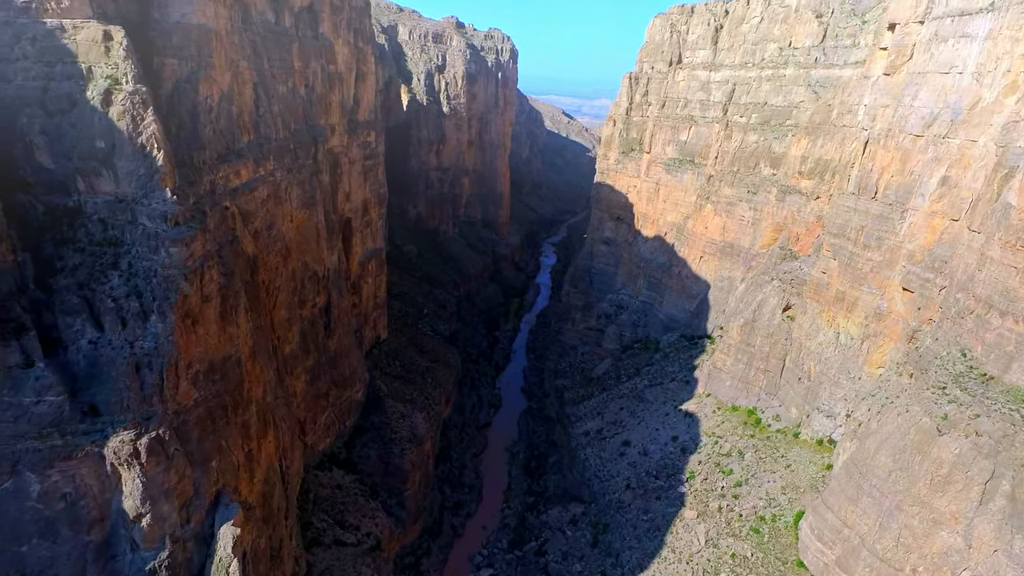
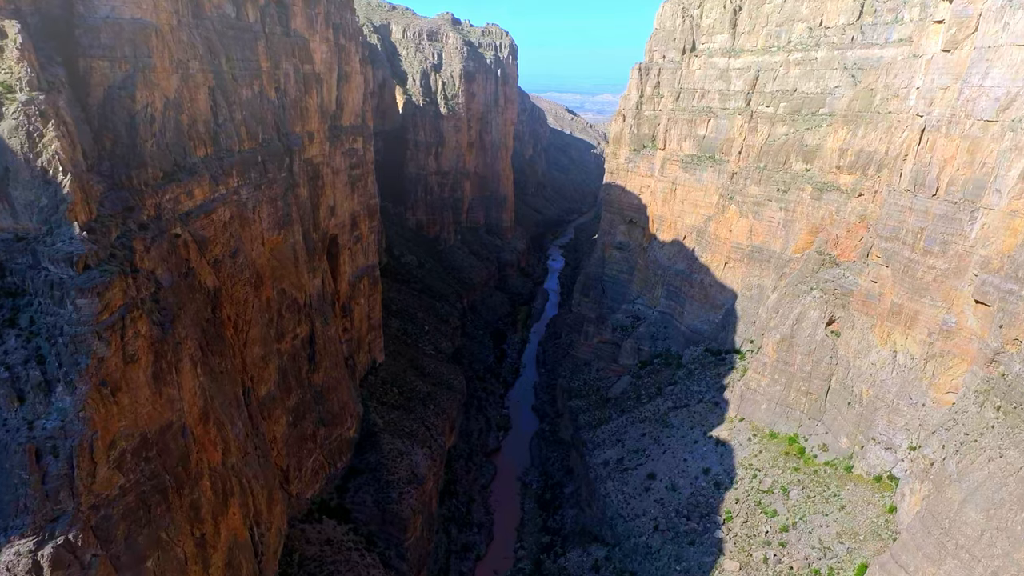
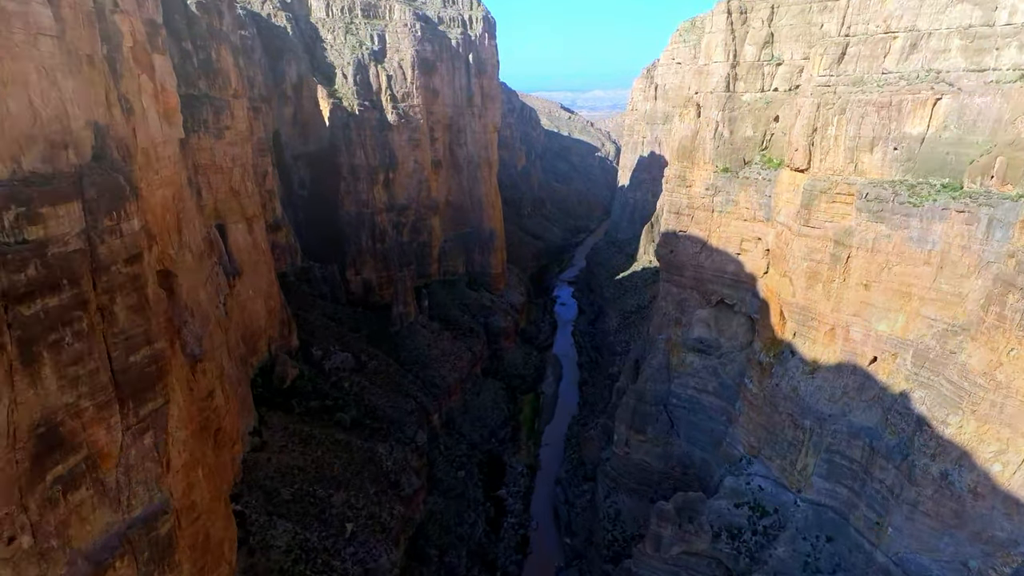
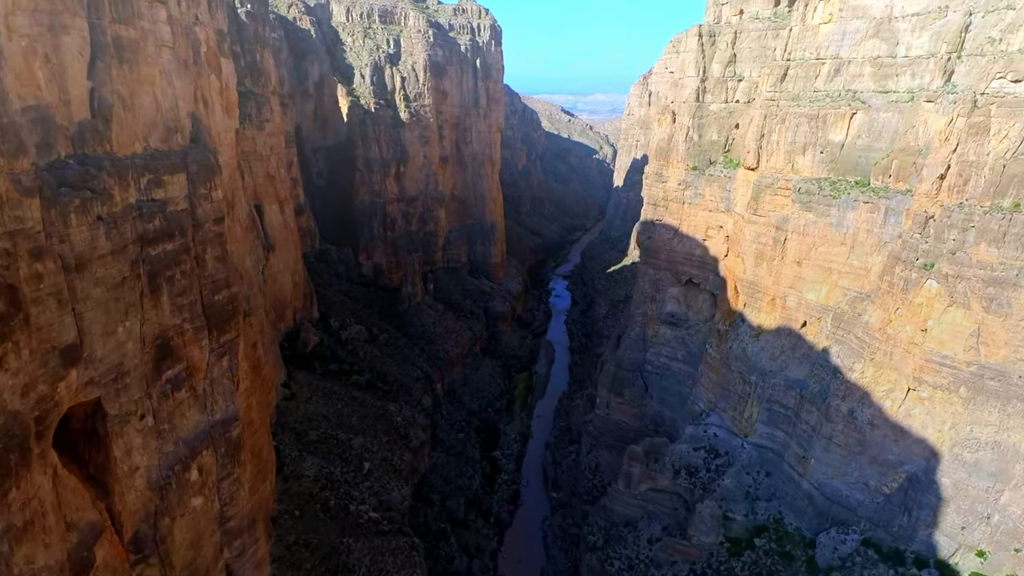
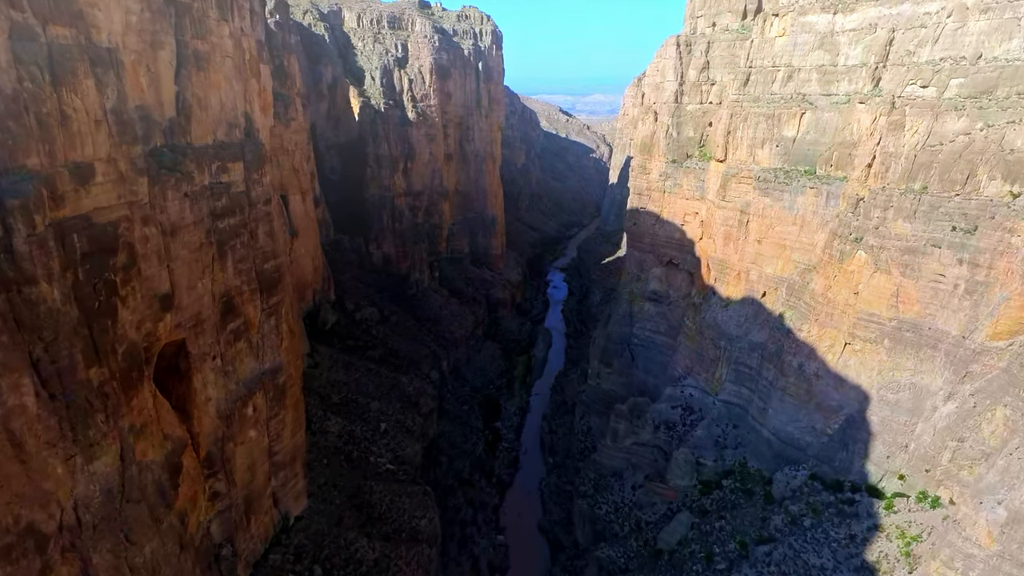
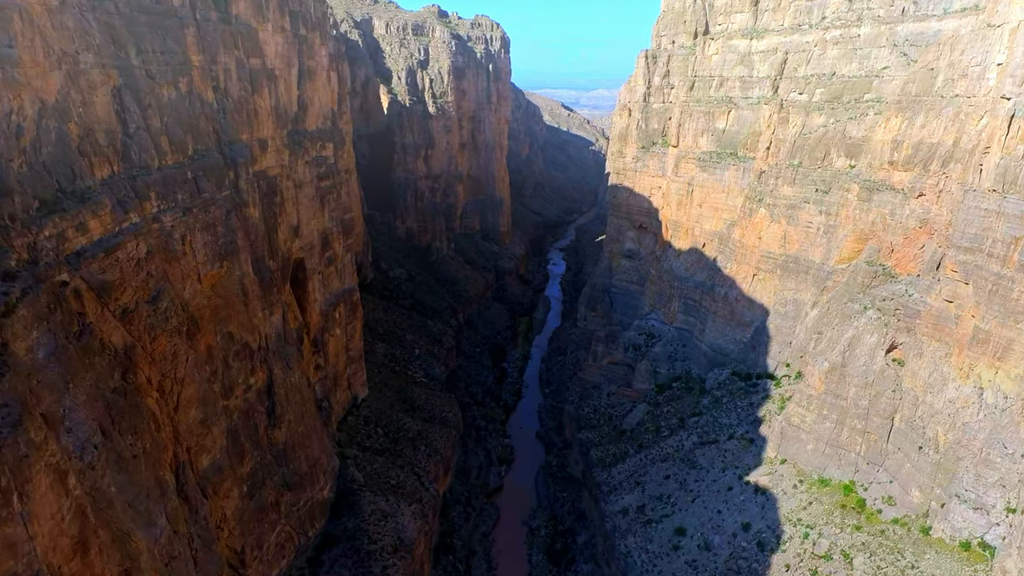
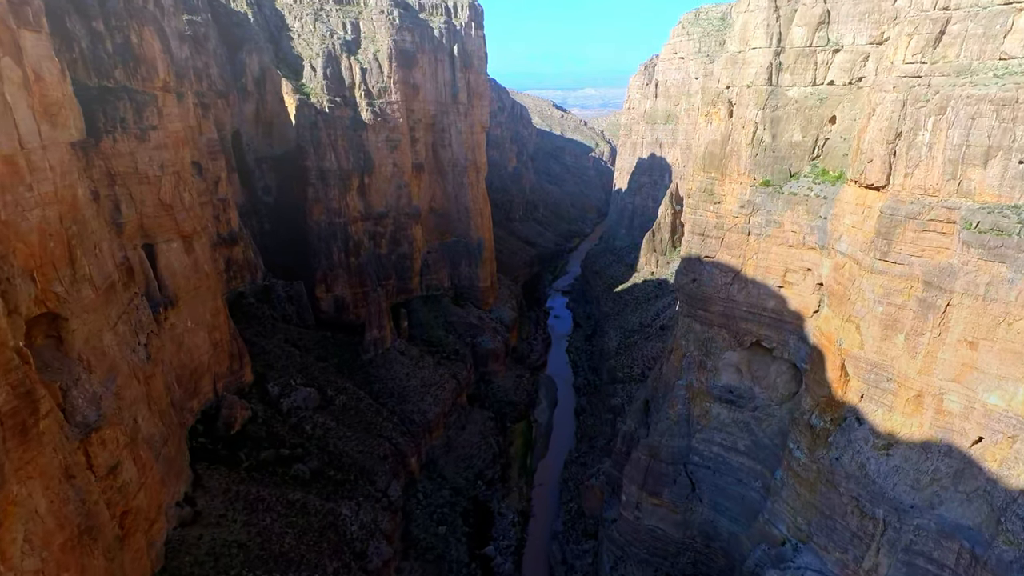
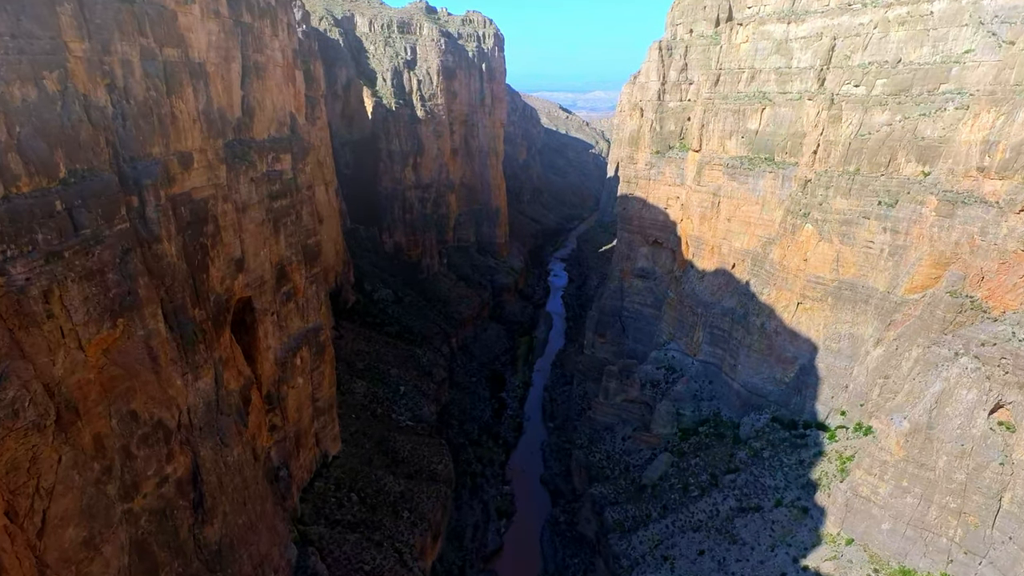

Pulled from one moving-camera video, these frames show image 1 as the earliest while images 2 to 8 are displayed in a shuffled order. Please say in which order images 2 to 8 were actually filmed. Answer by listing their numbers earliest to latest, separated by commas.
2, 6, 8, 5, 4, 3, 7
